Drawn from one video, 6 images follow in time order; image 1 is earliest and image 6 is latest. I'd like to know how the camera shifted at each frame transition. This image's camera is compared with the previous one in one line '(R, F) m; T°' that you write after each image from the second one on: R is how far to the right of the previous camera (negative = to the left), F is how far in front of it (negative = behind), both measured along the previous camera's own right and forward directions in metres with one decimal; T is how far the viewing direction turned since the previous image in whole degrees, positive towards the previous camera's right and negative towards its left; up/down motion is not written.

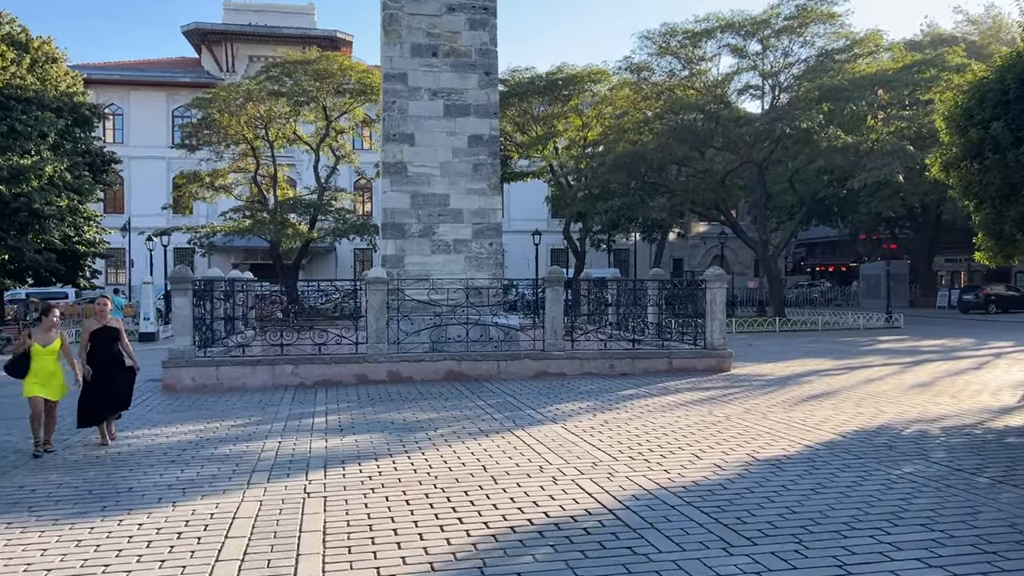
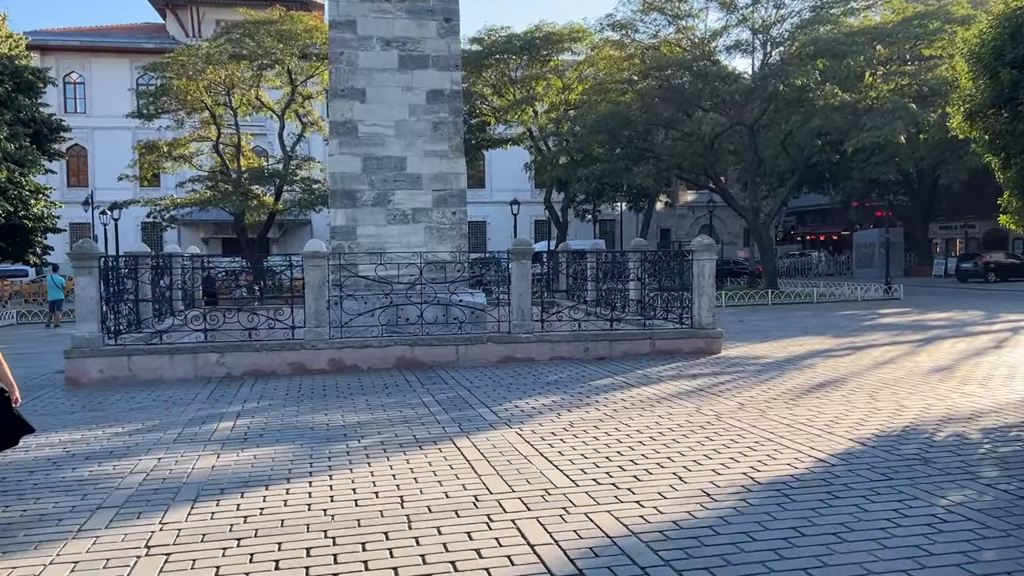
(+0.4, +1.6) m; +1°
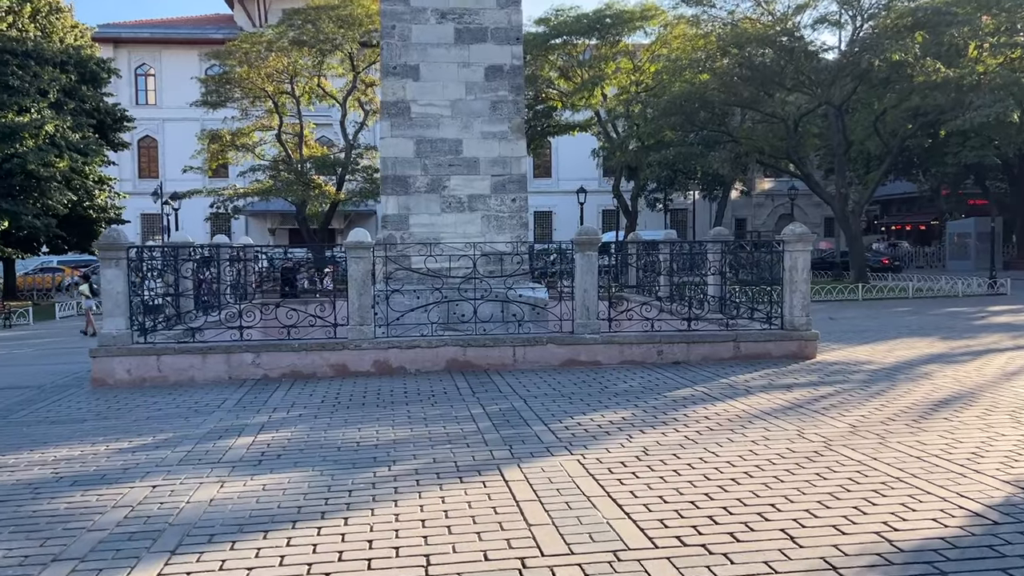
(0.0, +1.2) m; -5°
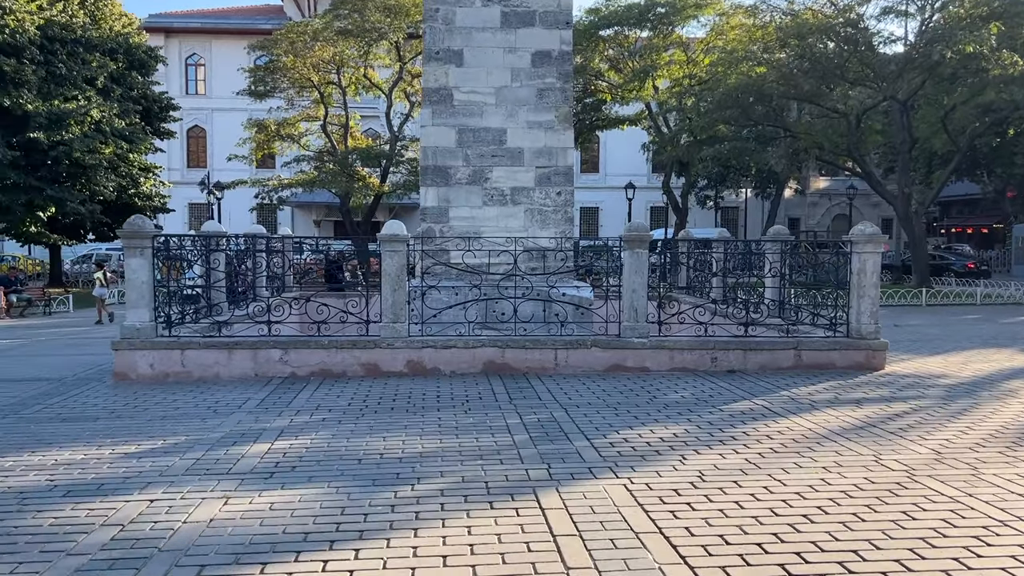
(0.0, +0.7) m; -3°
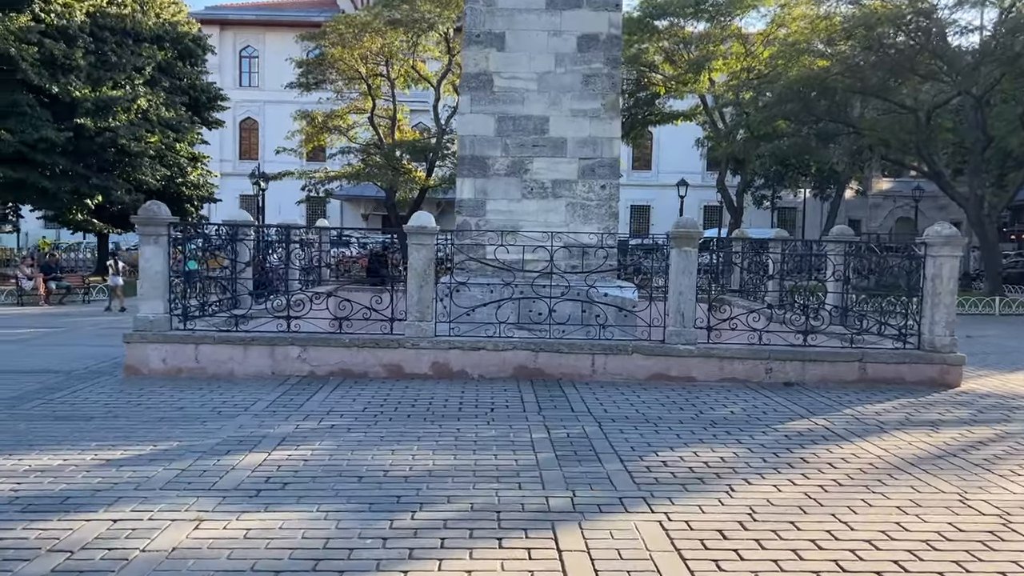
(+0.2, +0.7) m; -3°
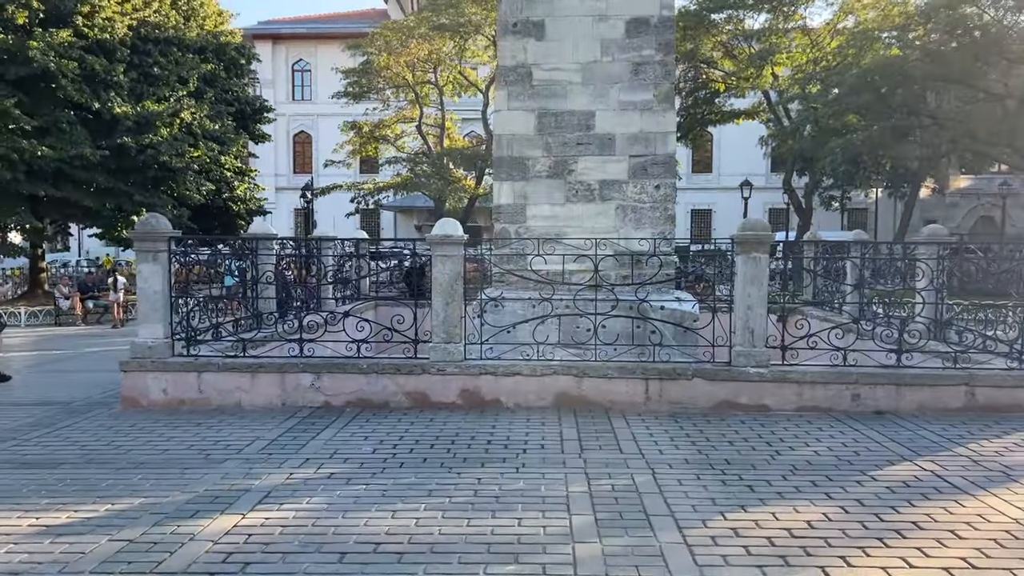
(+0.2, +1.2) m; -4°
